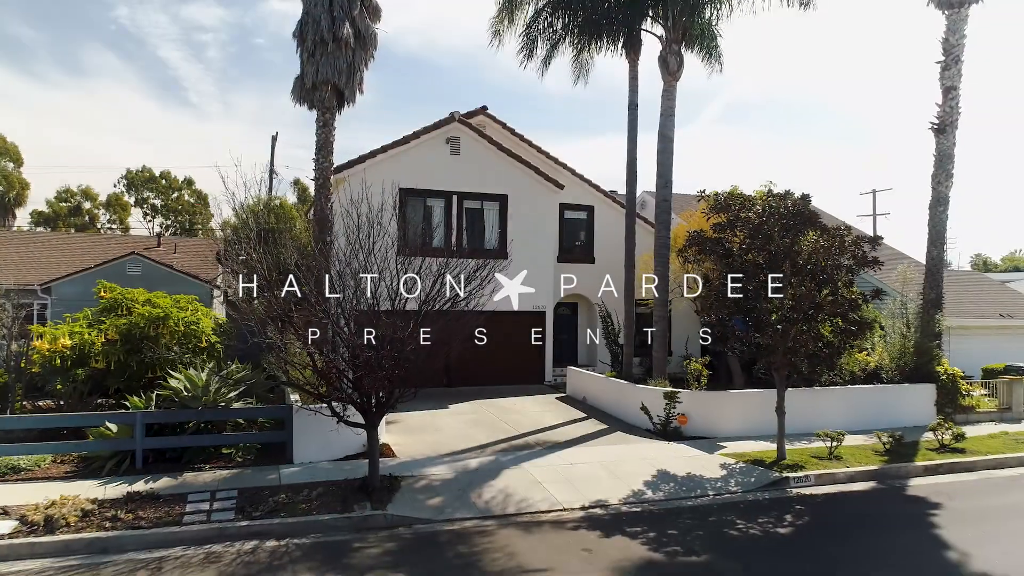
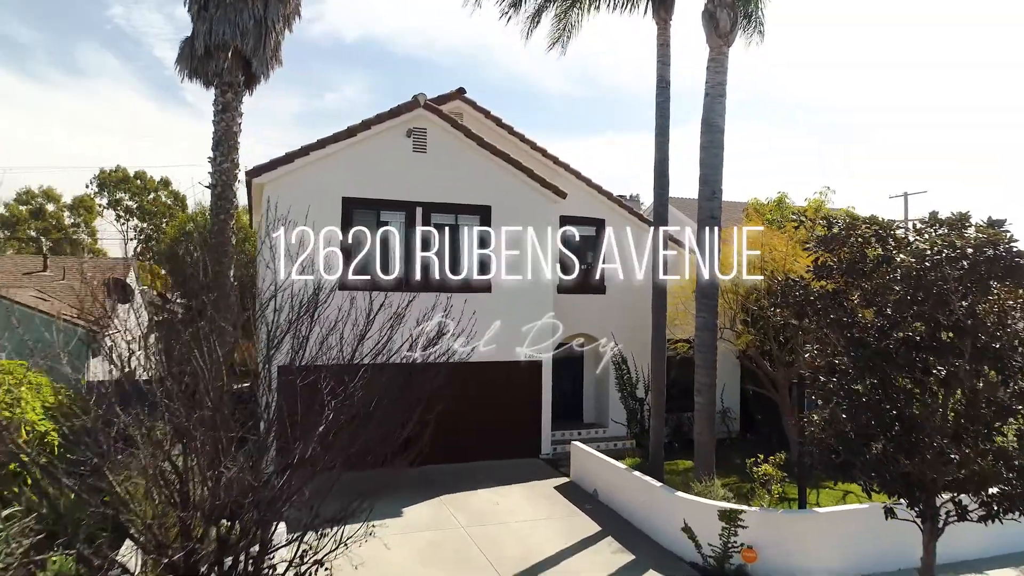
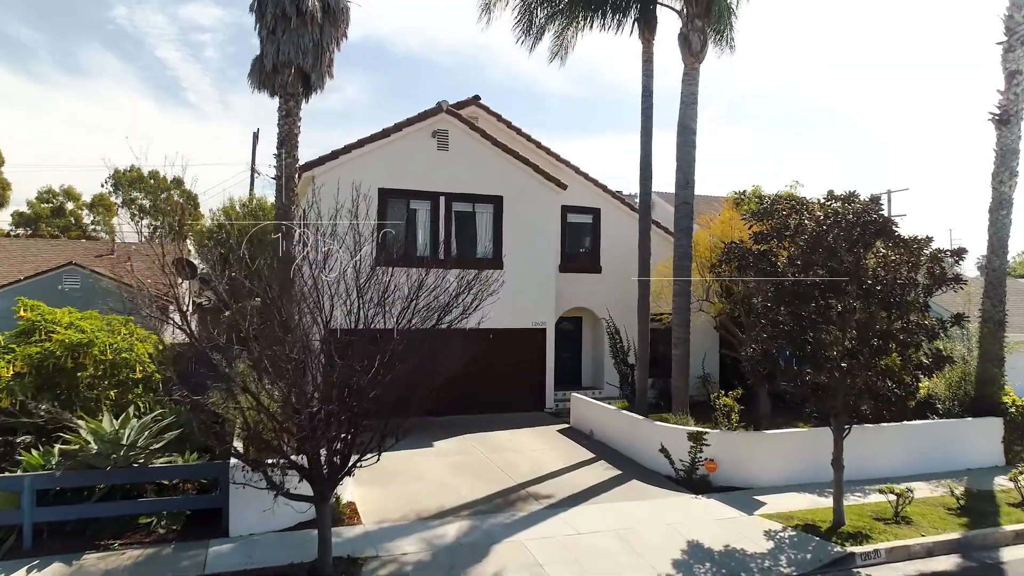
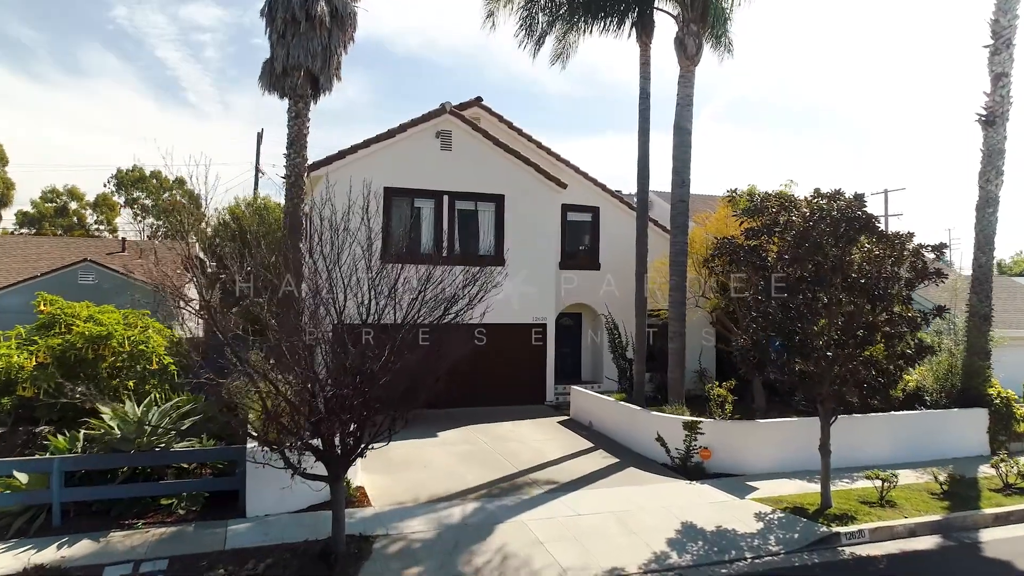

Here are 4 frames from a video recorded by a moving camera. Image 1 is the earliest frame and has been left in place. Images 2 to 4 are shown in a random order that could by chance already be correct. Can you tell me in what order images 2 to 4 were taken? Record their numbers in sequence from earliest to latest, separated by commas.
4, 3, 2
